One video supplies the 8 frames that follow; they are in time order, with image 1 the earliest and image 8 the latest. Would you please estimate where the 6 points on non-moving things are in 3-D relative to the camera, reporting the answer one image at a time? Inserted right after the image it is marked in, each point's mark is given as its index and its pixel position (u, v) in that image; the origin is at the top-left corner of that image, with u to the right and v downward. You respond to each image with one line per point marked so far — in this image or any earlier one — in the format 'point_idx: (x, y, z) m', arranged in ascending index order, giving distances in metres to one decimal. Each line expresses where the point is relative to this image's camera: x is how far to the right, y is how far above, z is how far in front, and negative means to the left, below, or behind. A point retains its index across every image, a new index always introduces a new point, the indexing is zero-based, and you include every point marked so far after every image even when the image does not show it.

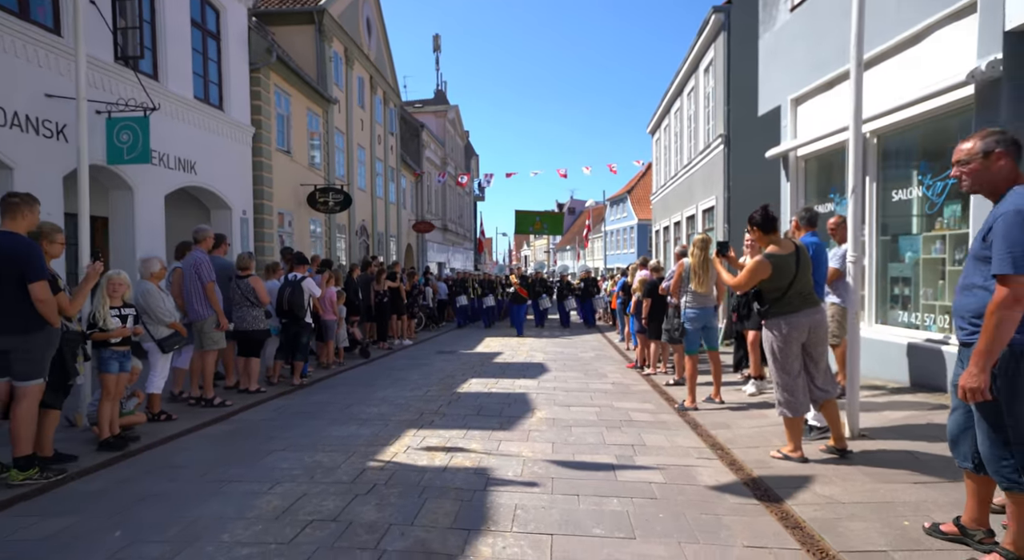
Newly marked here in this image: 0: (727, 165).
0: (+4.4, +2.4, +14.4) m
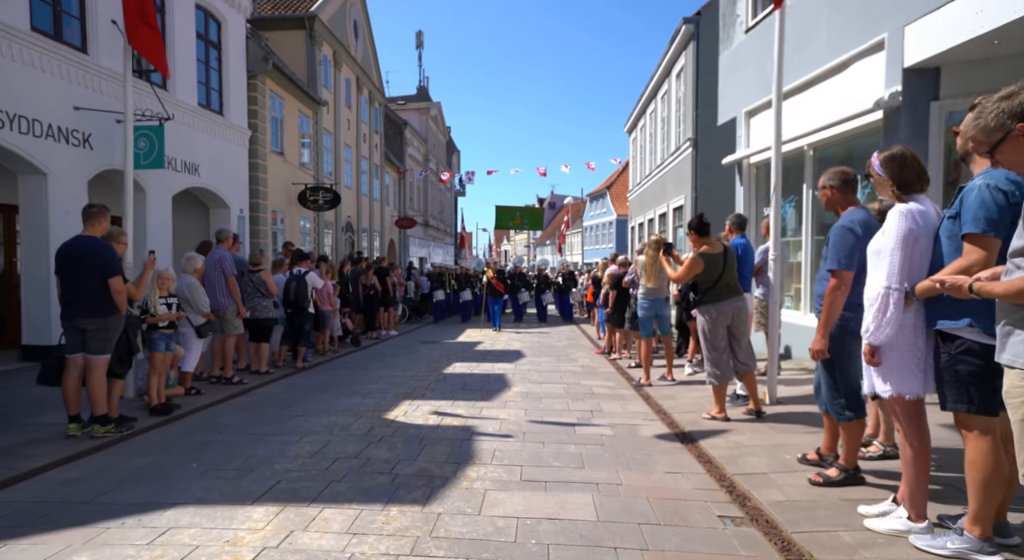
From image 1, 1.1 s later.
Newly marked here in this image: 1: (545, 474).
0: (+4.0, +2.5, +15.7) m
1: (+0.2, -1.3, +4.8) m
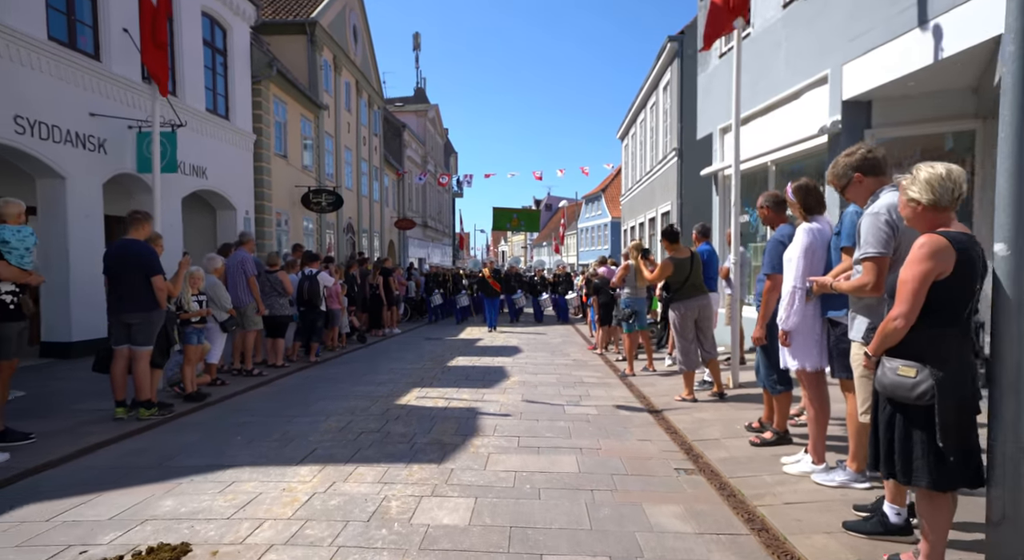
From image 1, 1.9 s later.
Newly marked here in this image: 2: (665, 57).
0: (+4.0, +2.5, +16.7) m
1: (+0.2, -1.3, +5.8) m
2: (+3.9, +5.6, +18.1) m
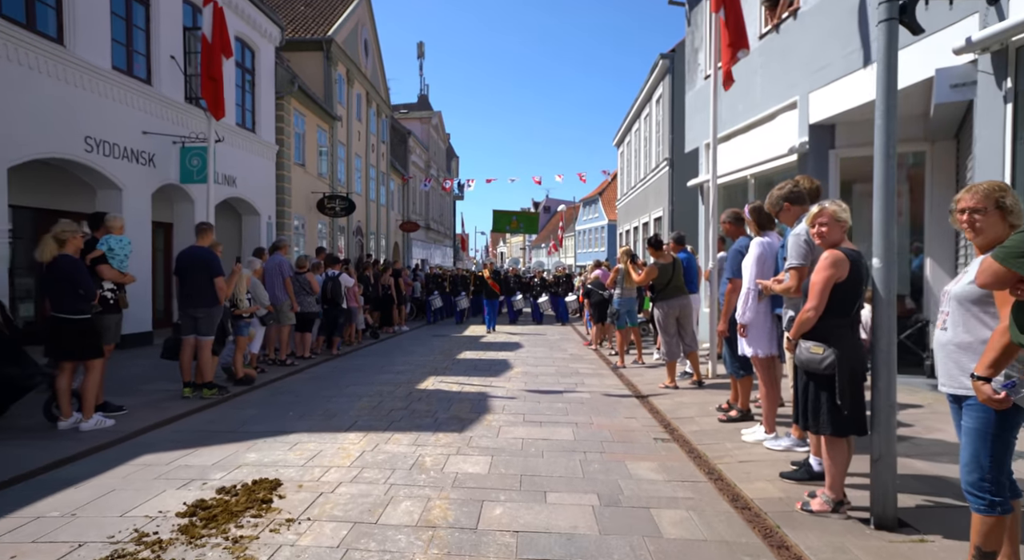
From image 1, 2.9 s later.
0: (+4.0, +2.4, +17.8) m
1: (+0.3, -1.3, +6.9) m
2: (+4.0, +5.6, +19.2) m
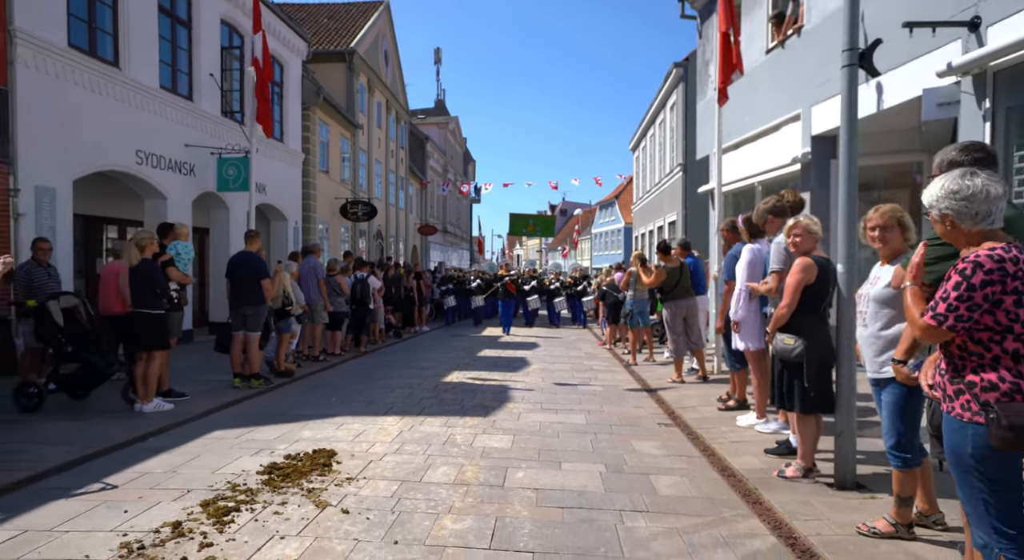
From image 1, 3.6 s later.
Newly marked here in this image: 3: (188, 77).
0: (+4.5, +2.3, +18.5) m
1: (+0.5, -1.4, +7.7) m
2: (+4.4, +5.5, +19.9) m
3: (-6.2, +3.9, +13.8) m
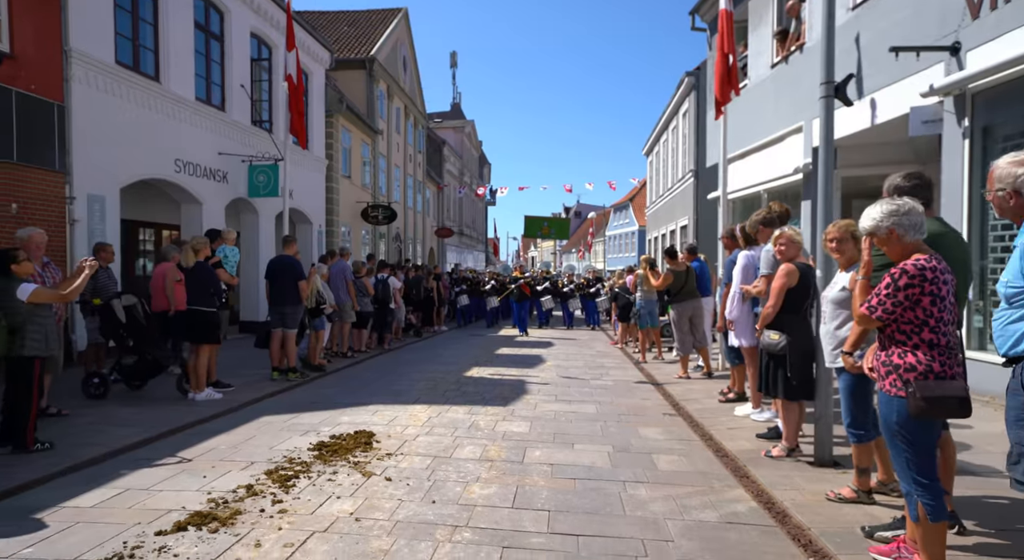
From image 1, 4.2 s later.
0: (+4.9, +2.3, +19.1) m
1: (+0.7, -1.4, +8.4) m
2: (+4.9, +5.5, +20.5) m
3: (-5.9, +3.9, +14.6) m
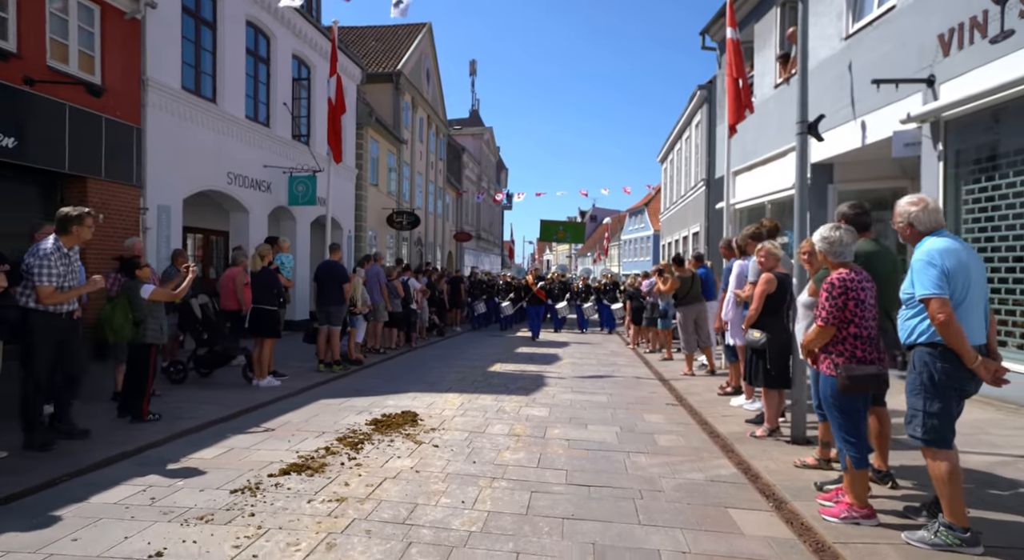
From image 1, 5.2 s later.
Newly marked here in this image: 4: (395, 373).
0: (+5.4, +2.1, +20.1) m
1: (+0.9, -1.4, +9.4) m
2: (+5.5, +5.3, +21.4) m
3: (-5.5, +3.9, +15.8) m
4: (-1.8, -1.4, +10.8) m
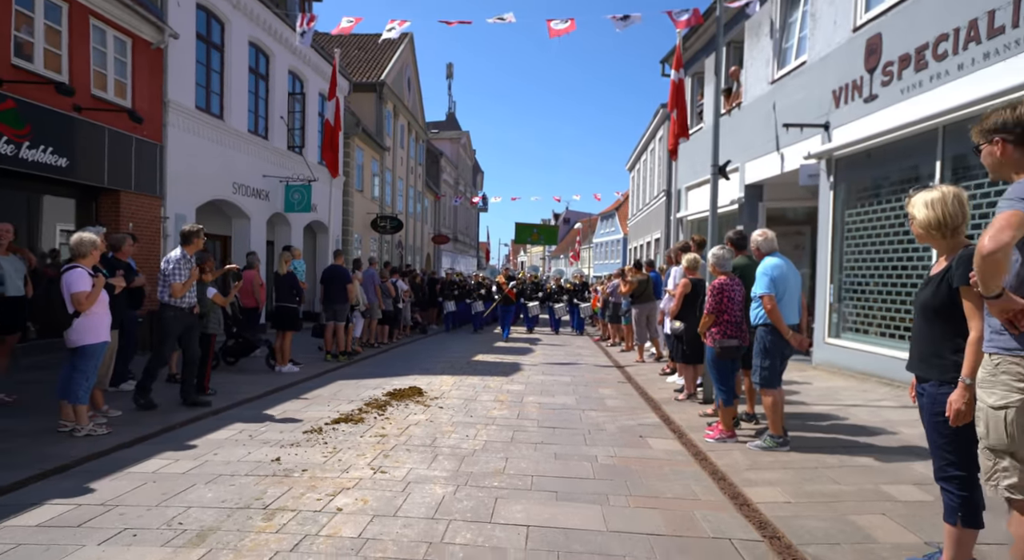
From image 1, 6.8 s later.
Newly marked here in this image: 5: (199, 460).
0: (+4.8, +2.1, +22.2) m
1: (+0.7, -1.5, +11.4) m
2: (+4.8, +5.2, +23.6) m
3: (-6.0, +3.8, +17.5) m
4: (-2.1, -1.4, +12.7) m
5: (-2.3, -1.4, +5.3) m
